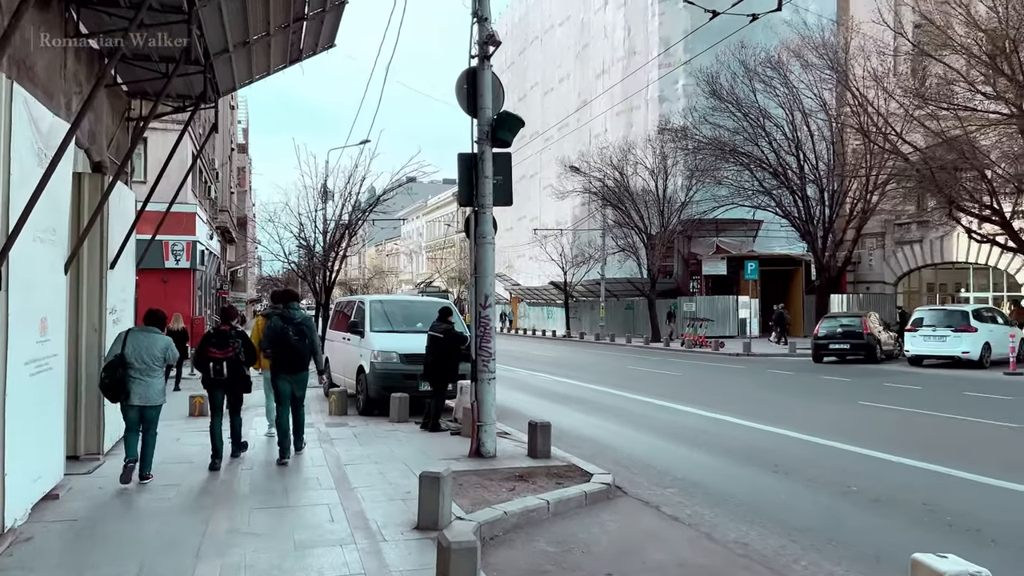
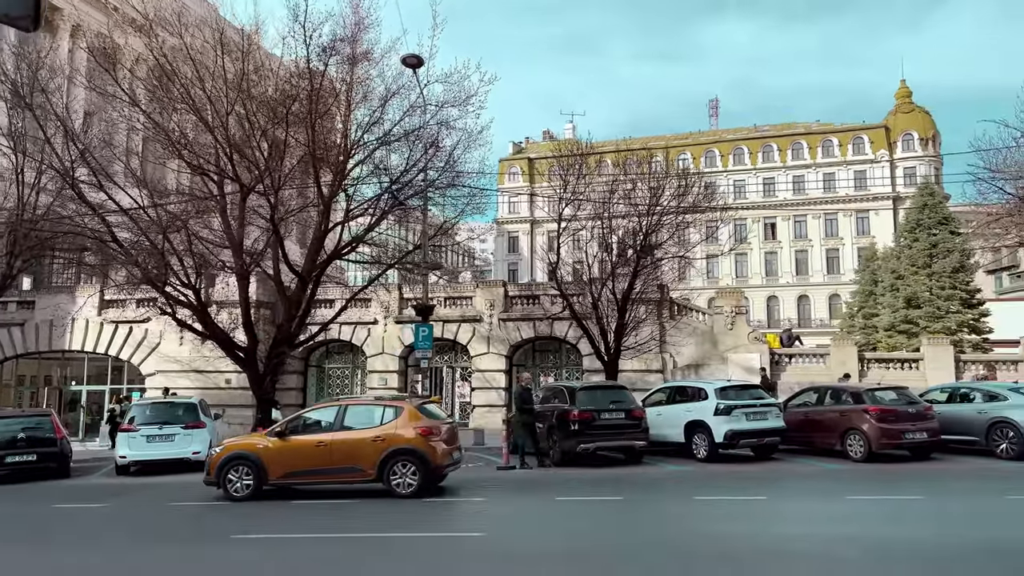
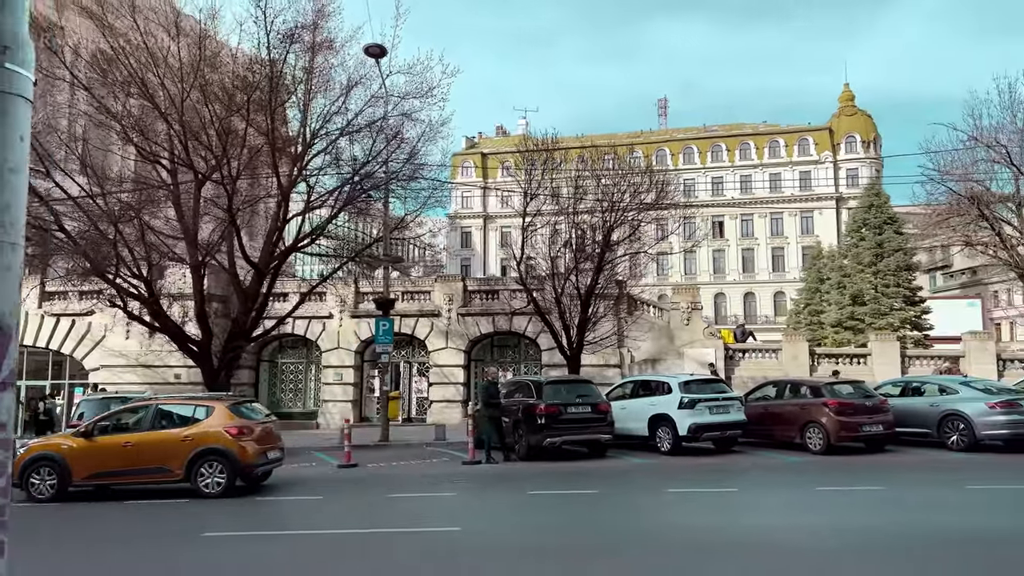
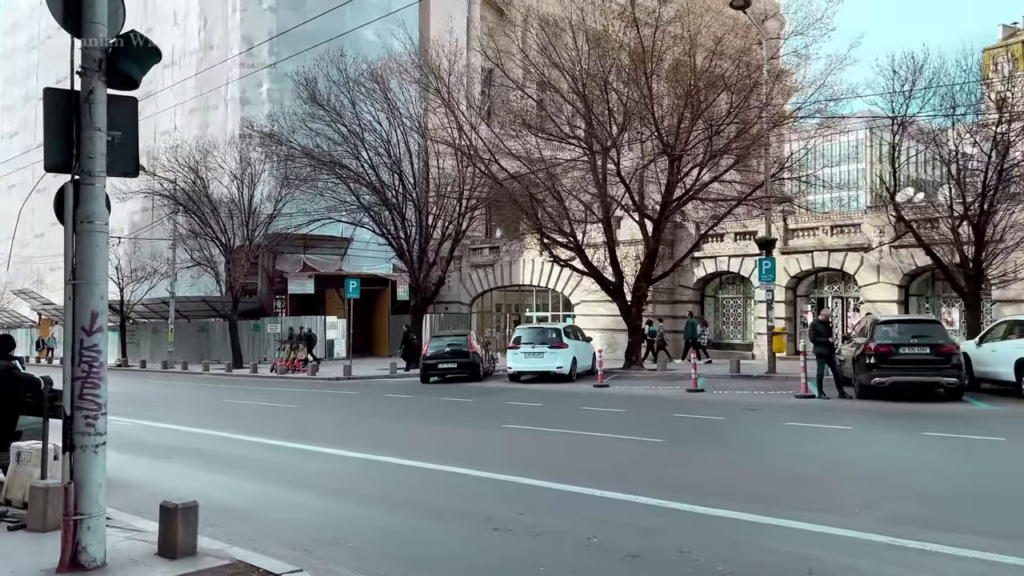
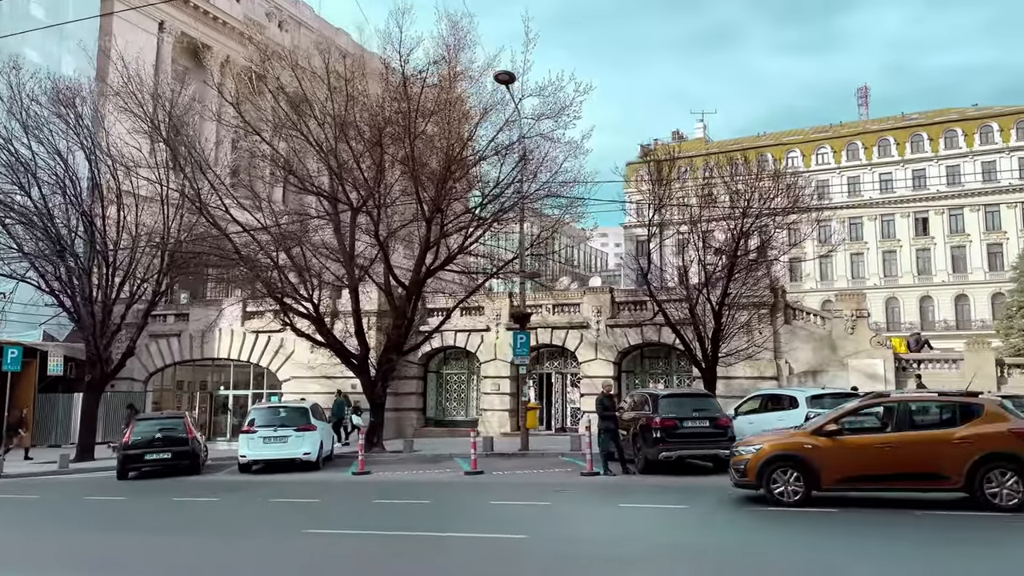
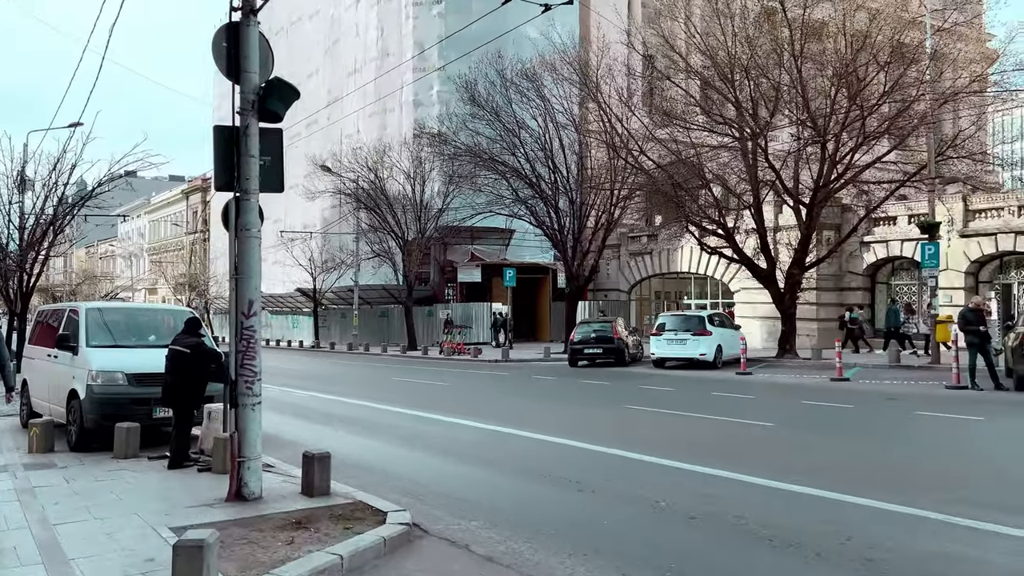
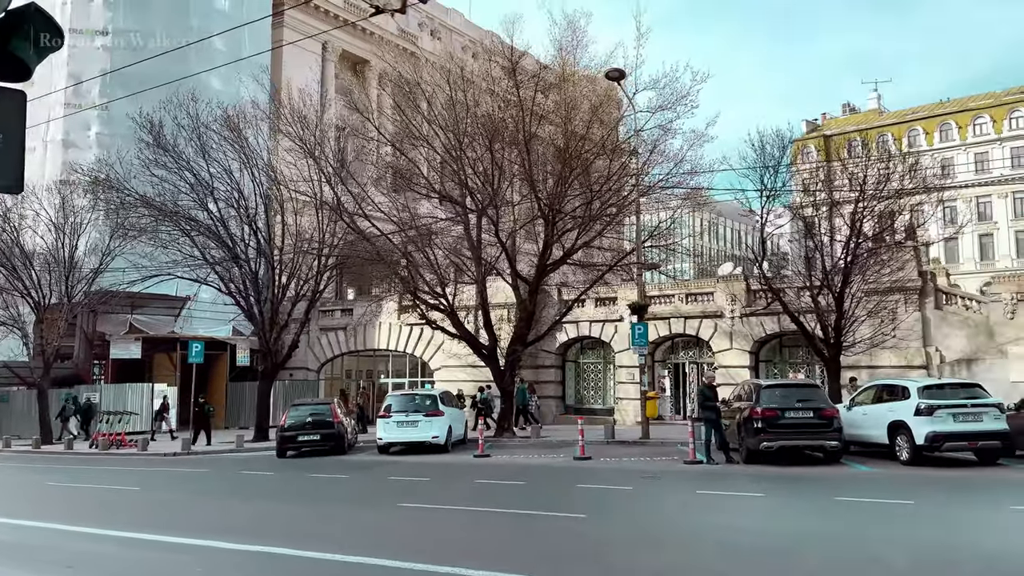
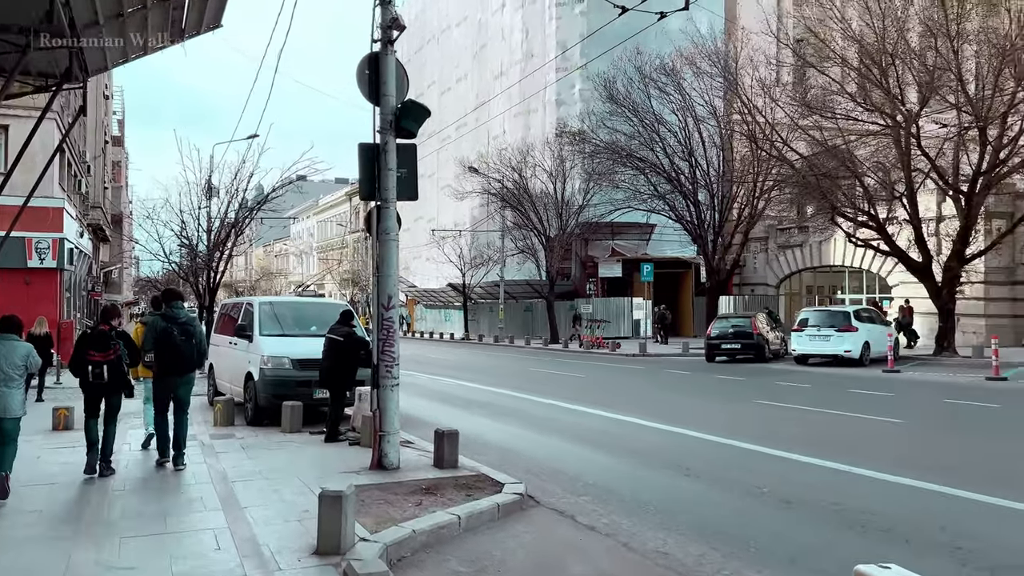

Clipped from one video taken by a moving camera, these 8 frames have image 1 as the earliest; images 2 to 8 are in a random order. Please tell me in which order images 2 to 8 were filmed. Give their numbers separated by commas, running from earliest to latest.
8, 6, 4, 7, 5, 2, 3
